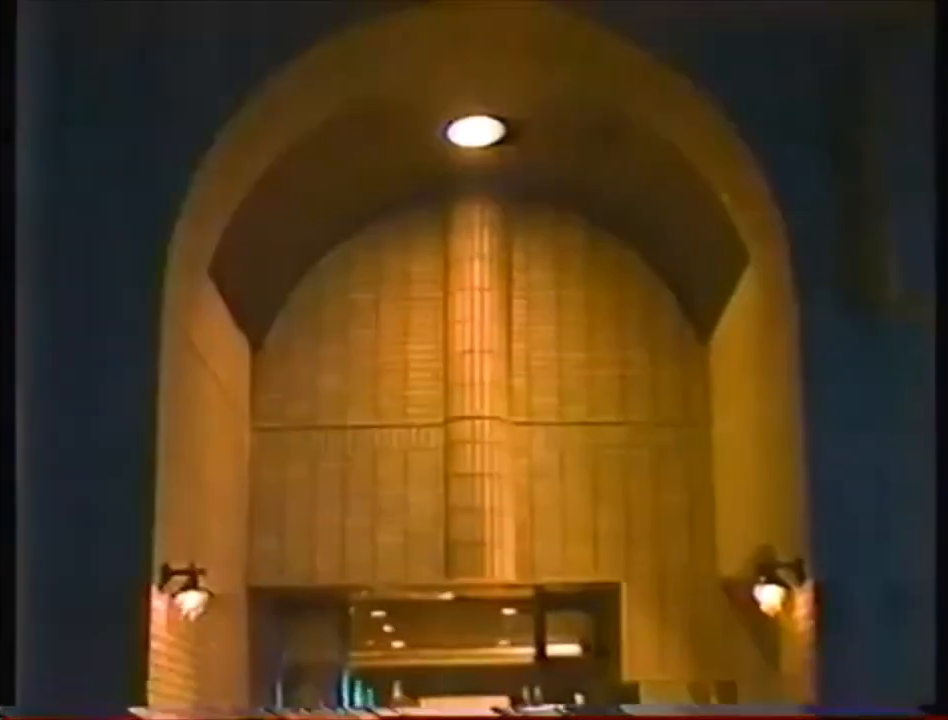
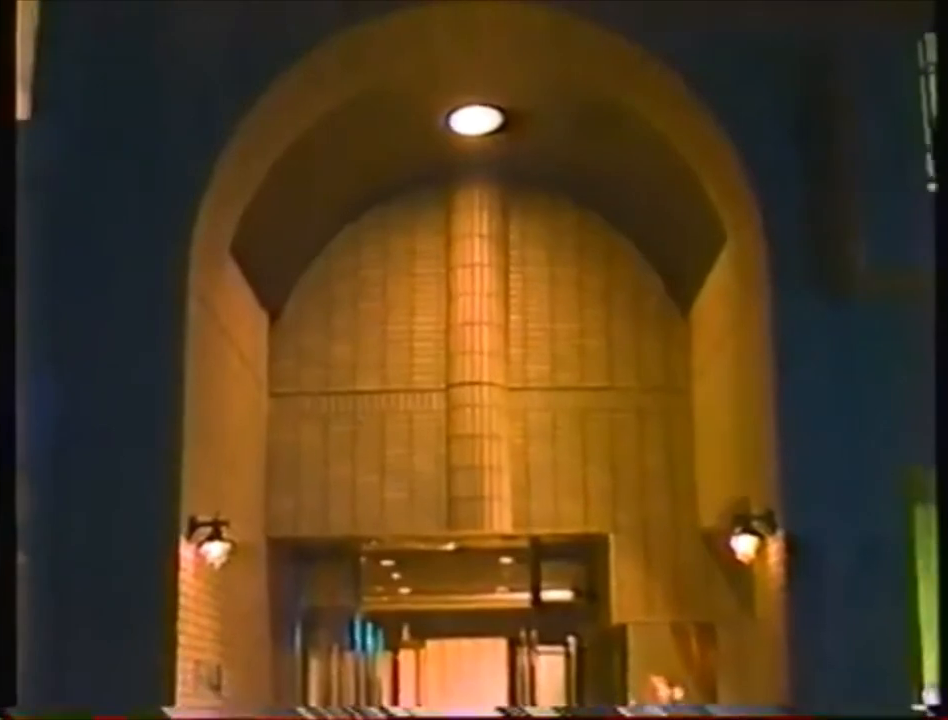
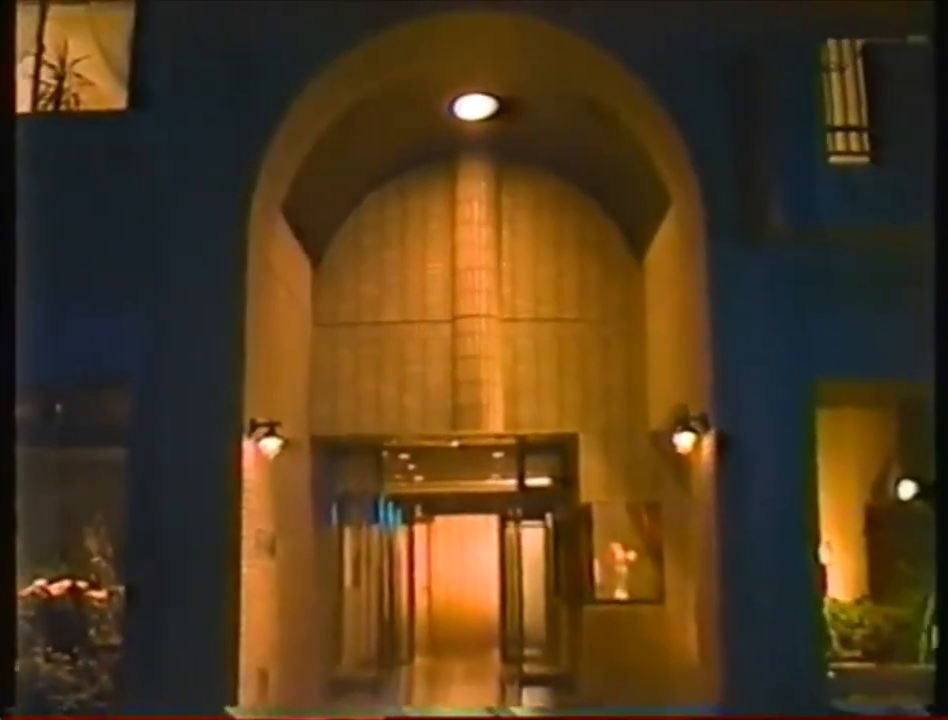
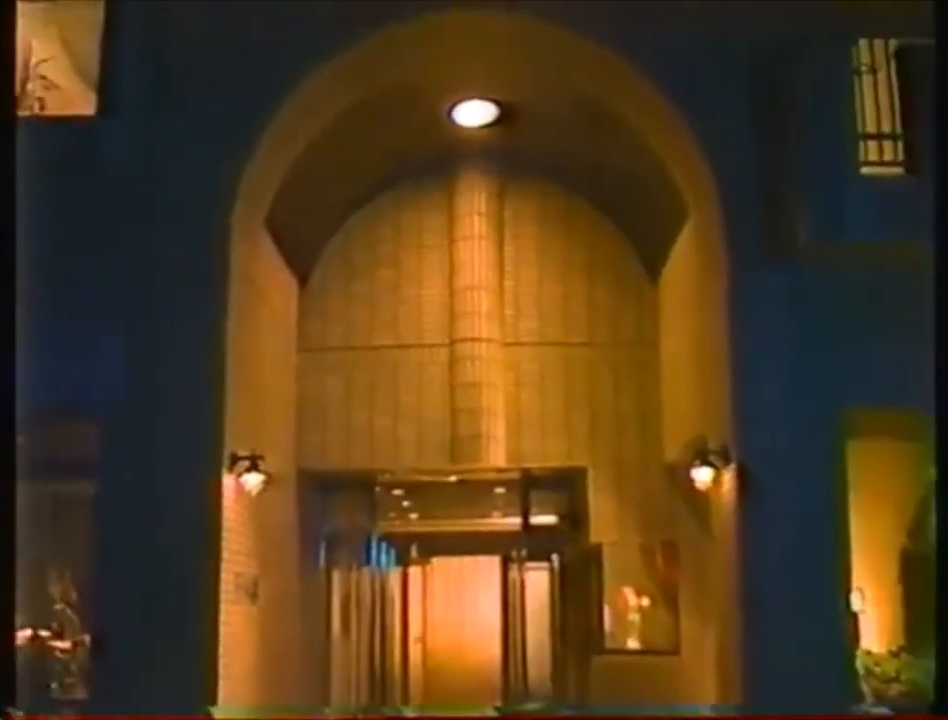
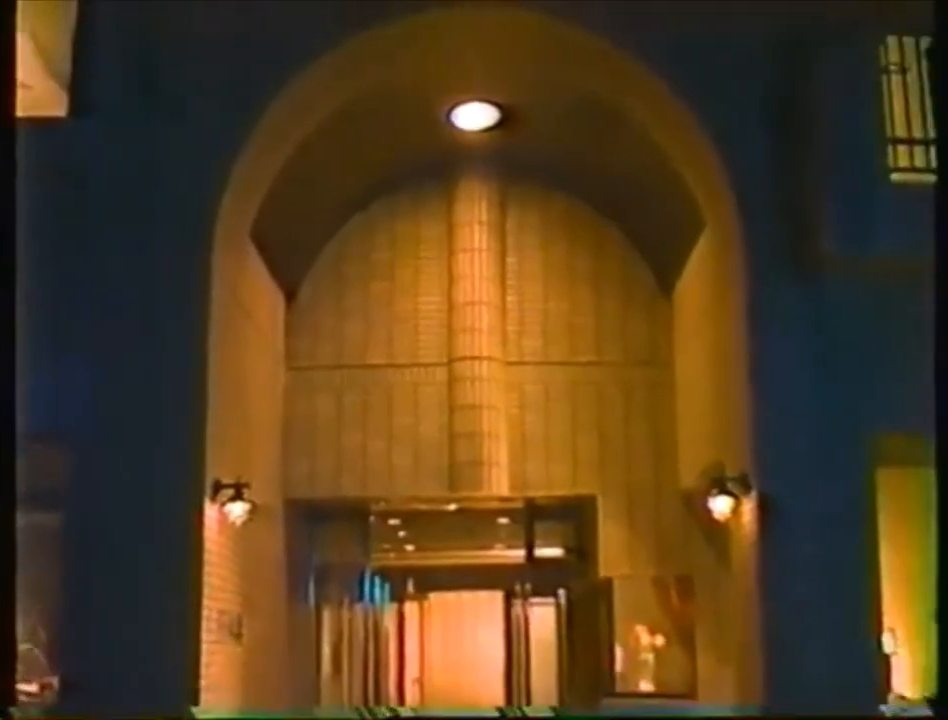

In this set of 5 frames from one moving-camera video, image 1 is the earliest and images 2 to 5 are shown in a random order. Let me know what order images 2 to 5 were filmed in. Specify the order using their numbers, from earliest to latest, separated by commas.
2, 5, 4, 3
